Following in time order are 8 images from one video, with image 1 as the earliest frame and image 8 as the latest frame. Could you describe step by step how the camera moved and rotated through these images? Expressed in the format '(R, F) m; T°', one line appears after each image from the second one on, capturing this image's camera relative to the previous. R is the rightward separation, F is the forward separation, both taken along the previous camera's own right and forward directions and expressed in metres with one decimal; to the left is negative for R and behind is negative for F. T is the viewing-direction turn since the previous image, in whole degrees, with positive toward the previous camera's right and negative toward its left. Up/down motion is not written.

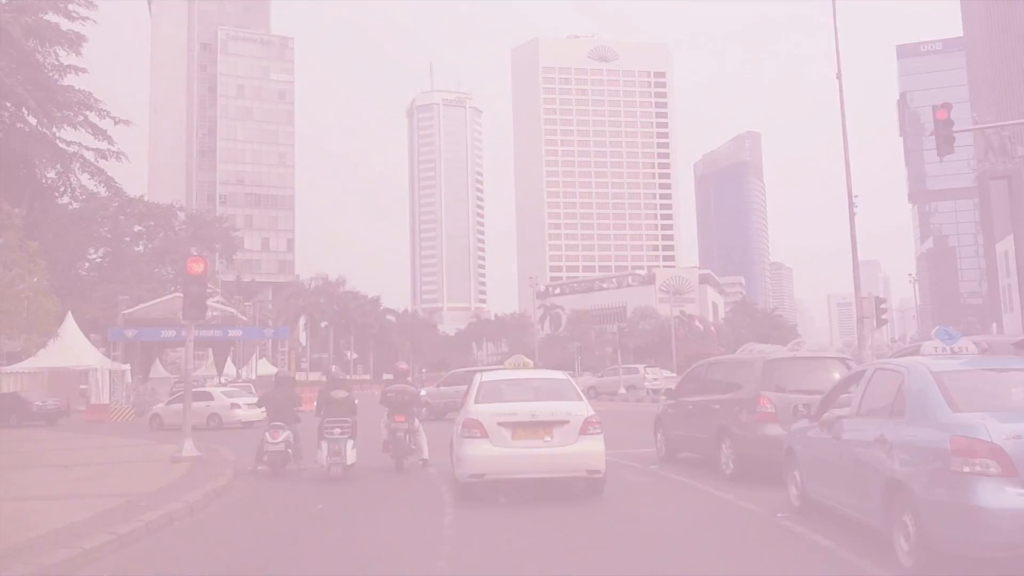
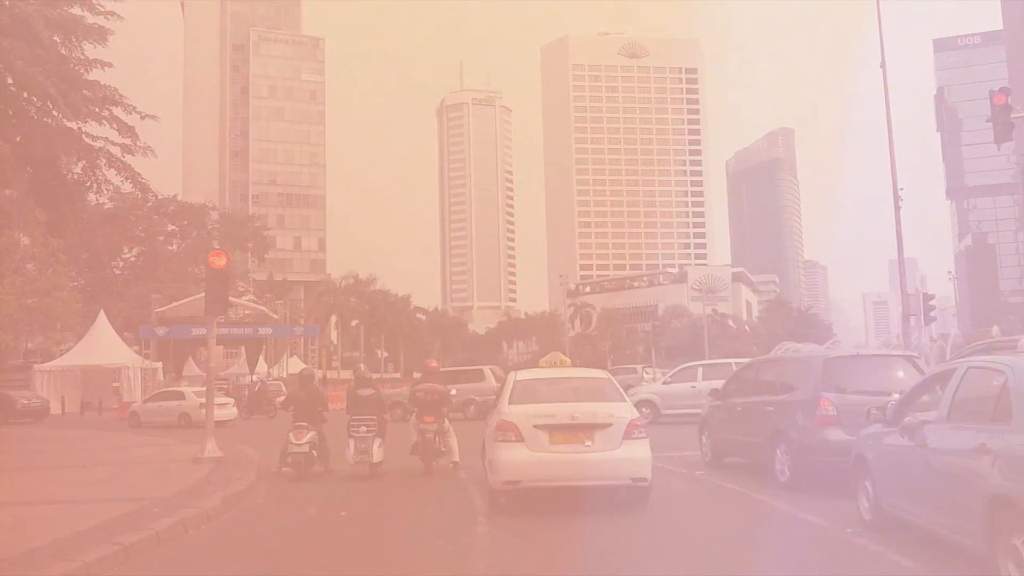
(-0.1, +0.7) m; -2°
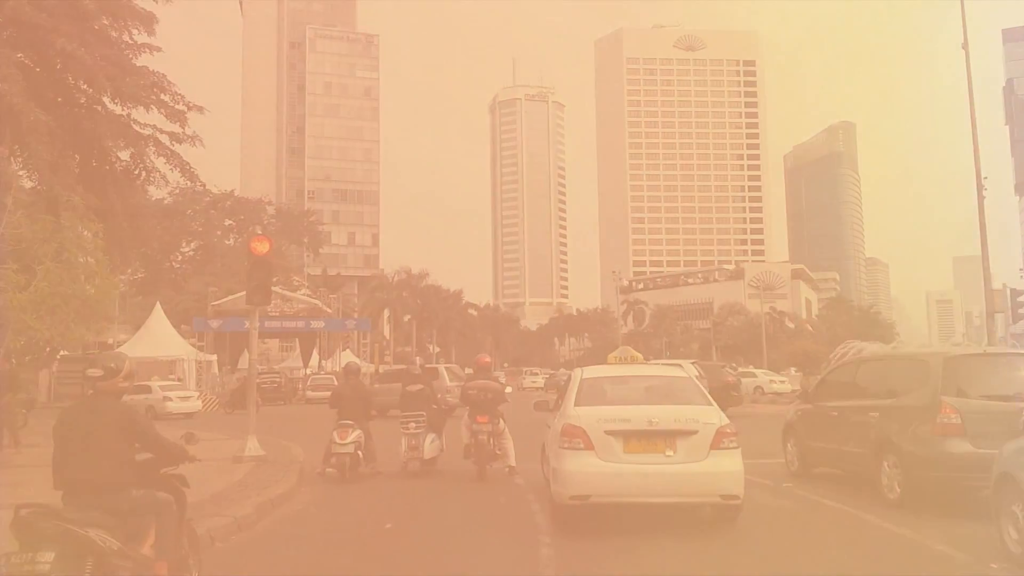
(-0.1, +1.1) m; -3°
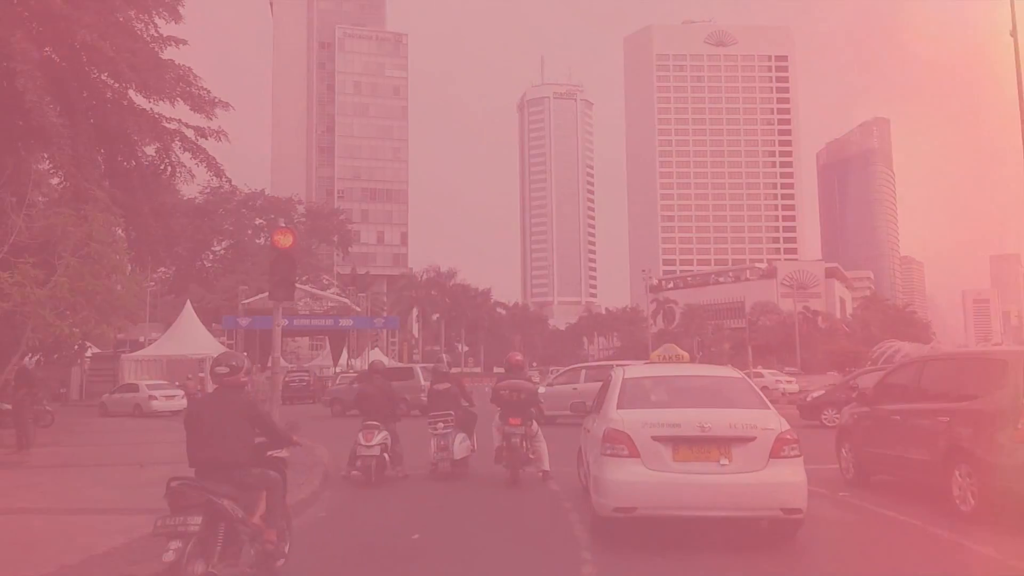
(-0.1, +0.6) m; -2°
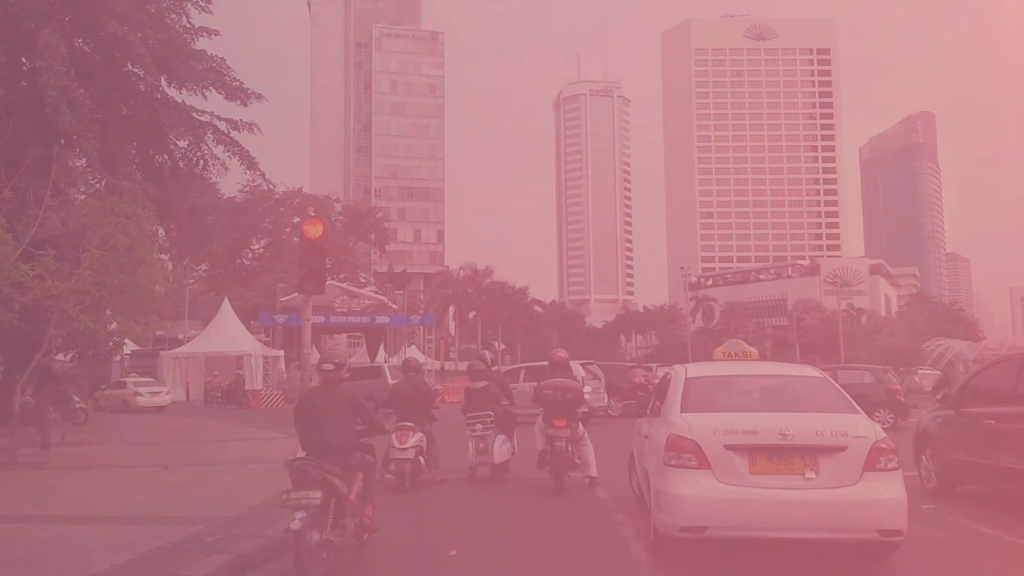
(-0.1, +0.8) m; -2°
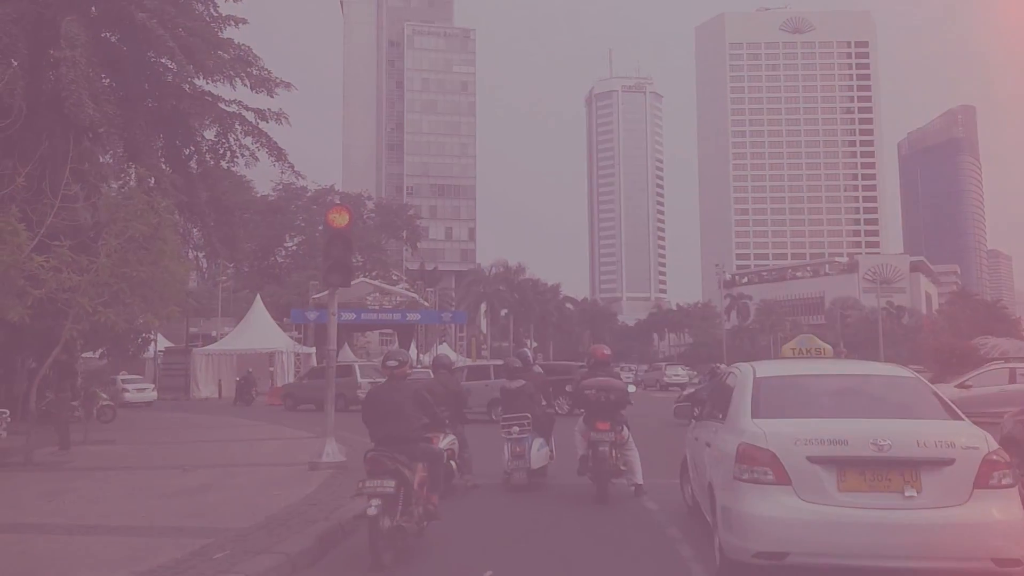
(-0.1, +0.8) m; -2°
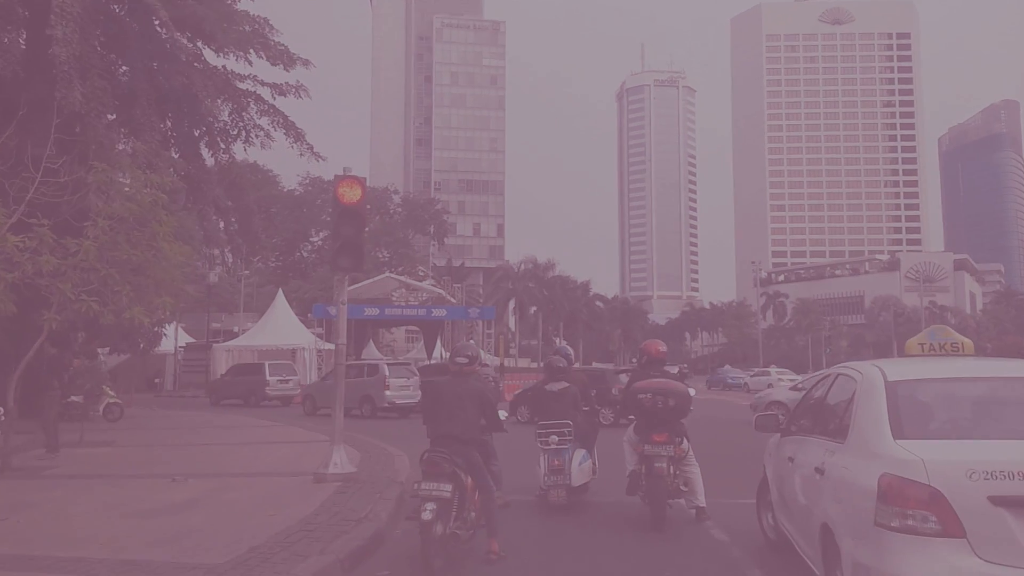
(-0.1, +1.5) m; -2°
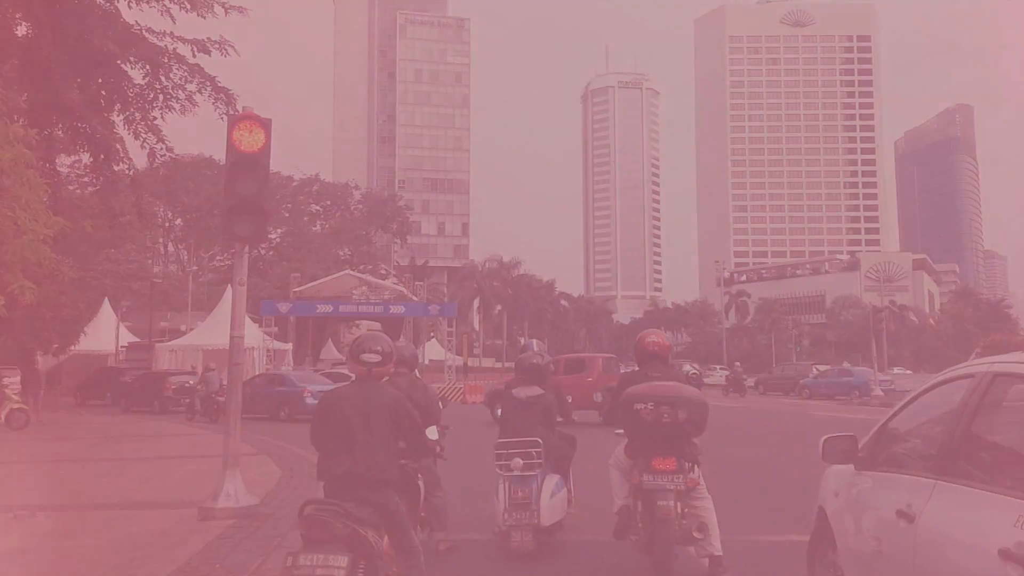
(+0.1, +2.3) m; +2°
